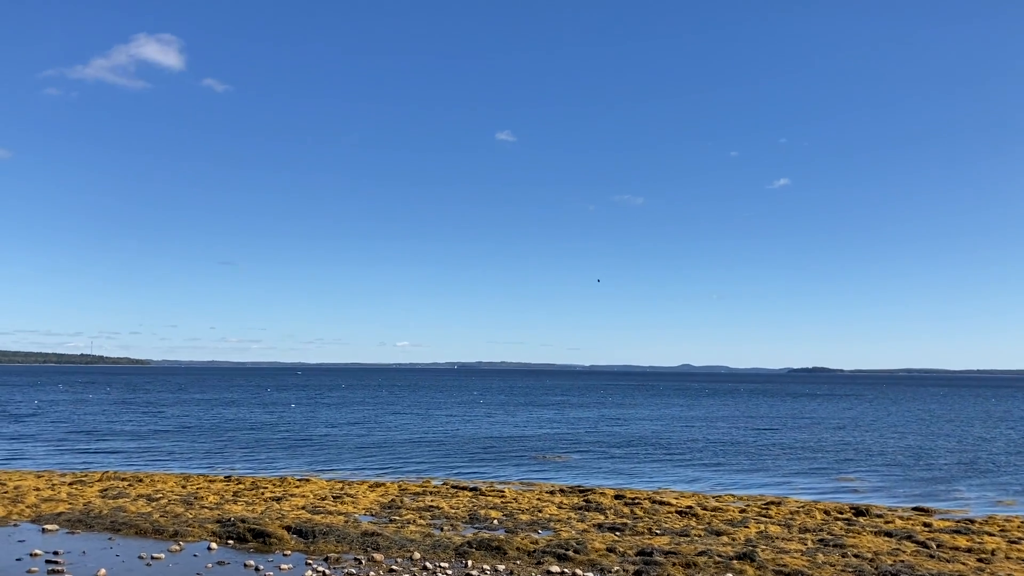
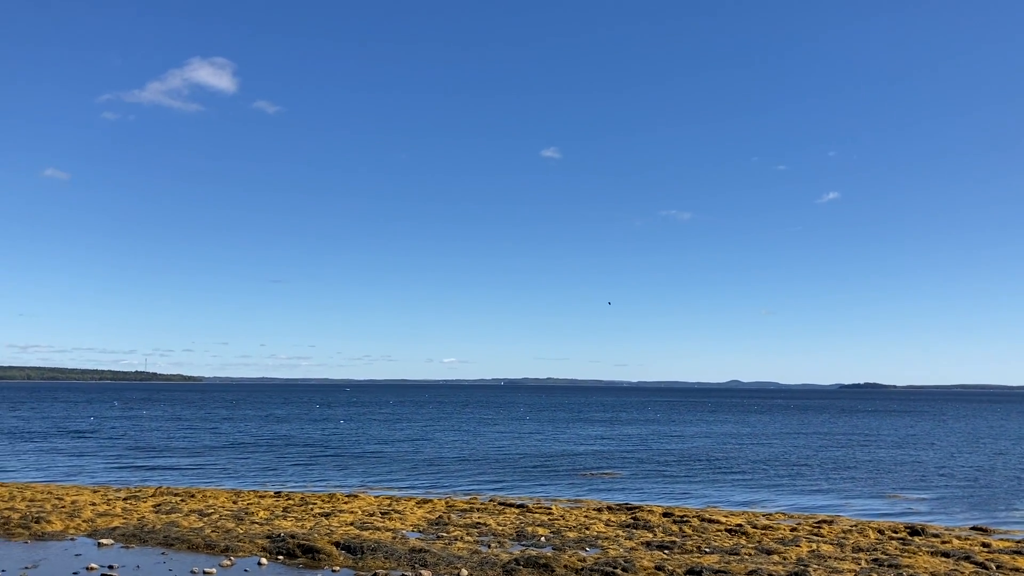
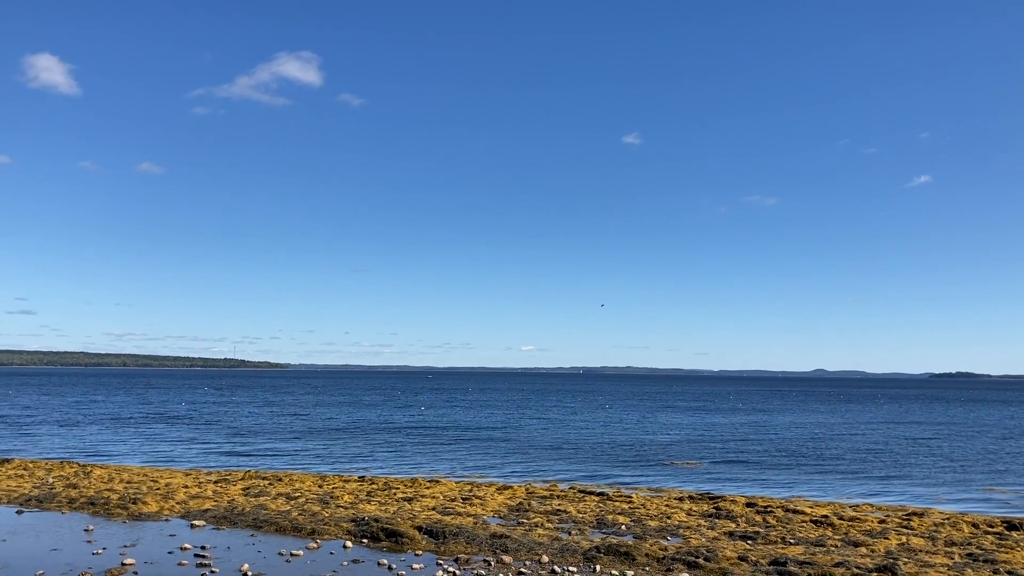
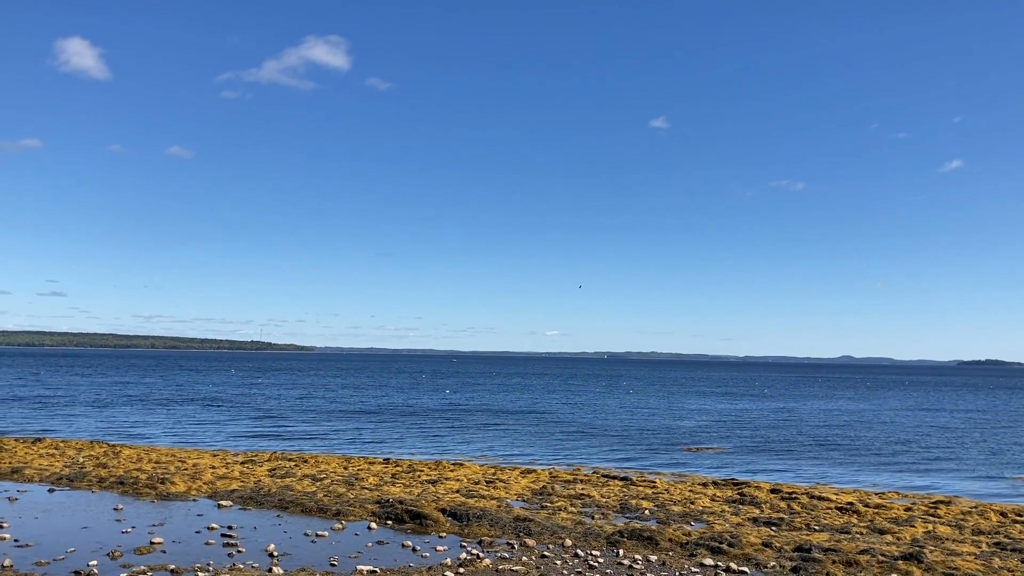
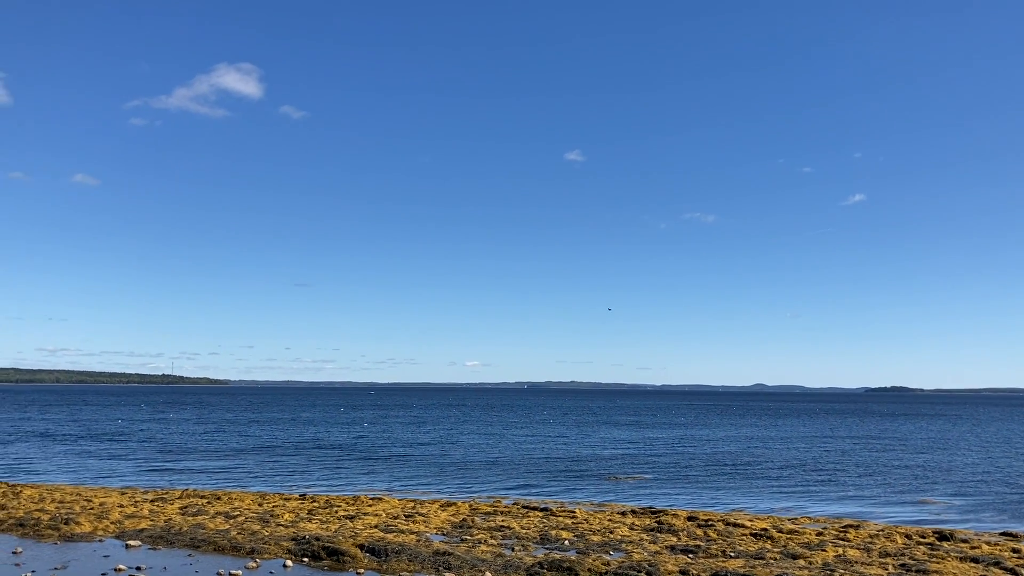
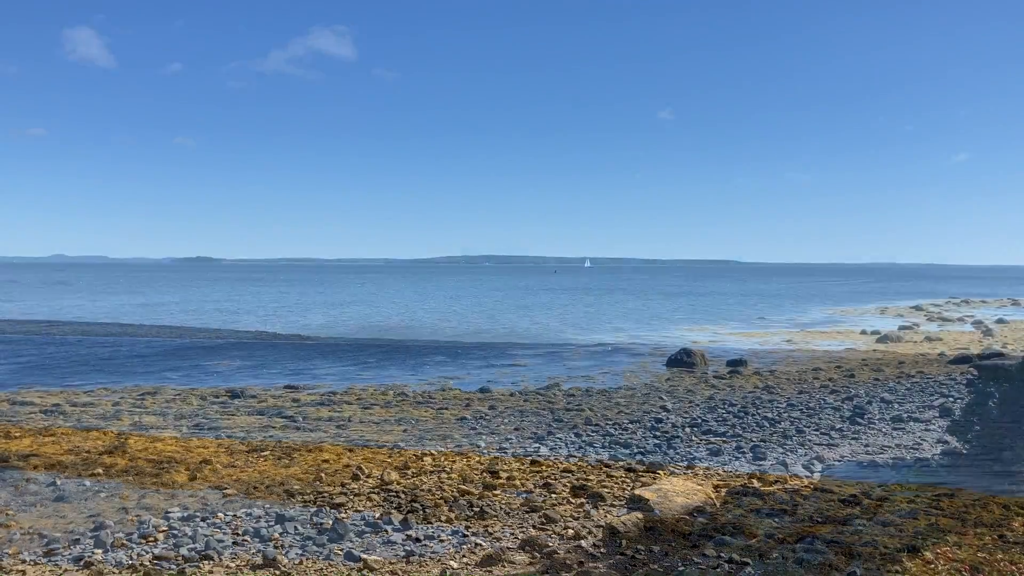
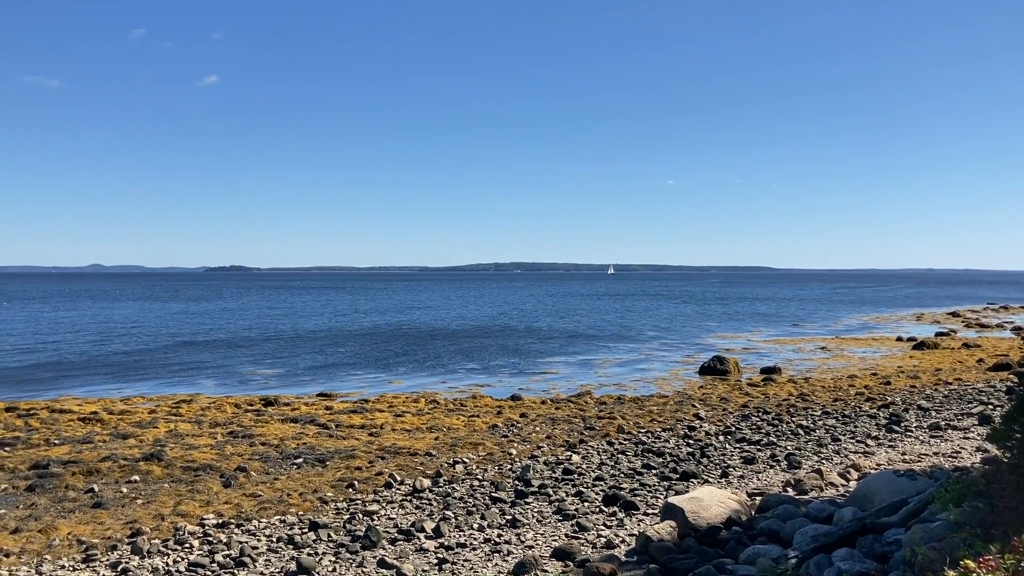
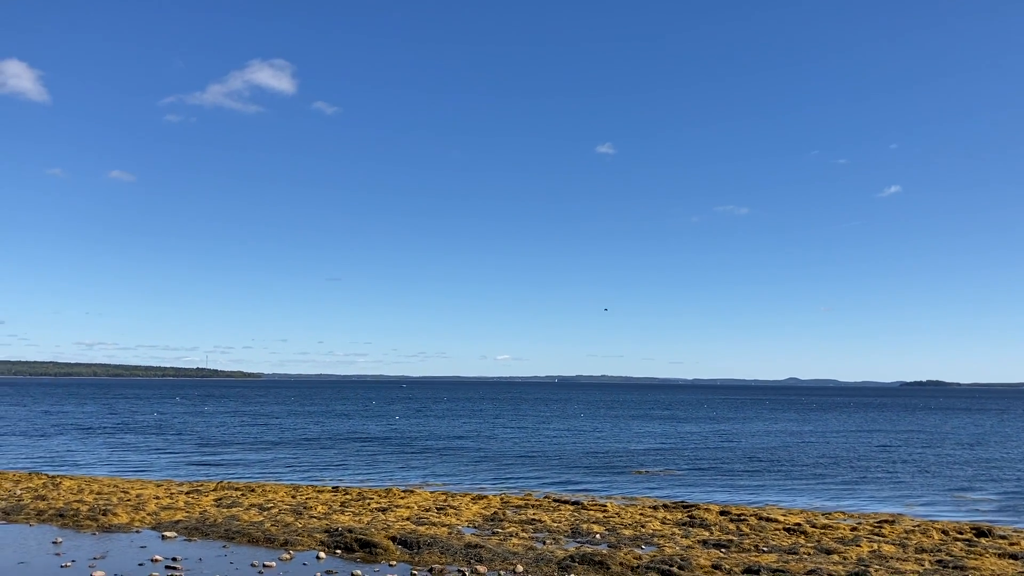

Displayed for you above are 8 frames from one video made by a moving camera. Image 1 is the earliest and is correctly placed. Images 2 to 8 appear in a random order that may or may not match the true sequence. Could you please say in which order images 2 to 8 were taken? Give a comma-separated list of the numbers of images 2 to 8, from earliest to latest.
2, 5, 8, 3, 4, 6, 7
